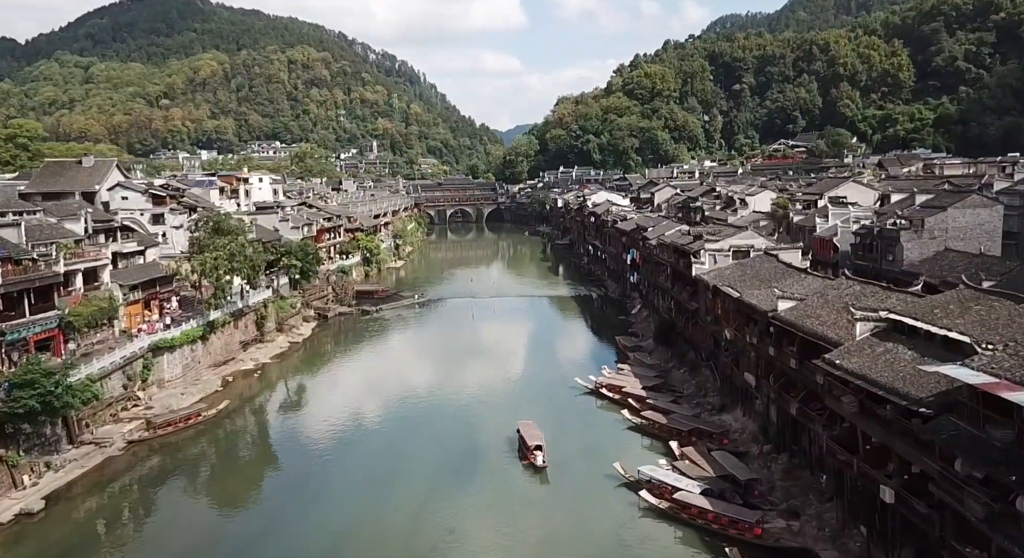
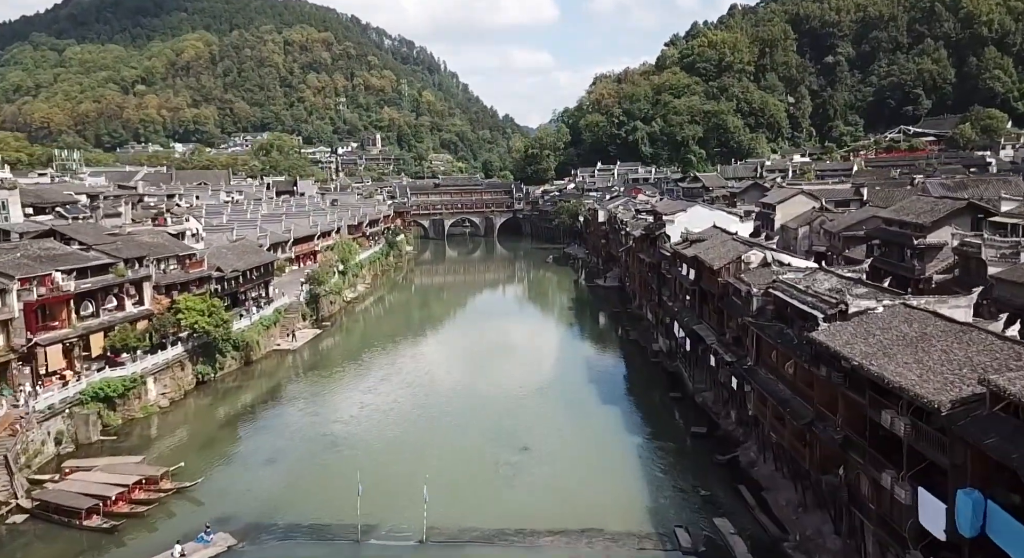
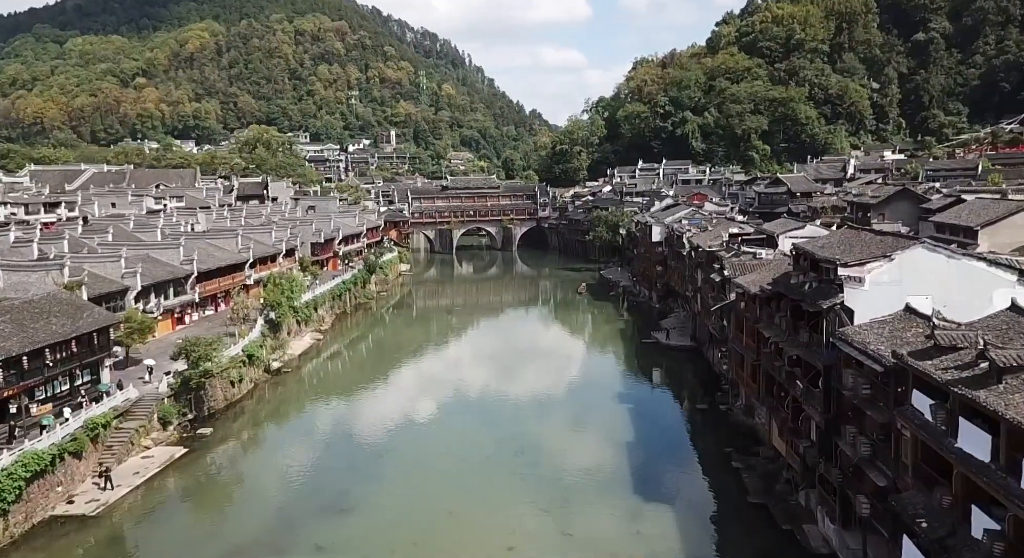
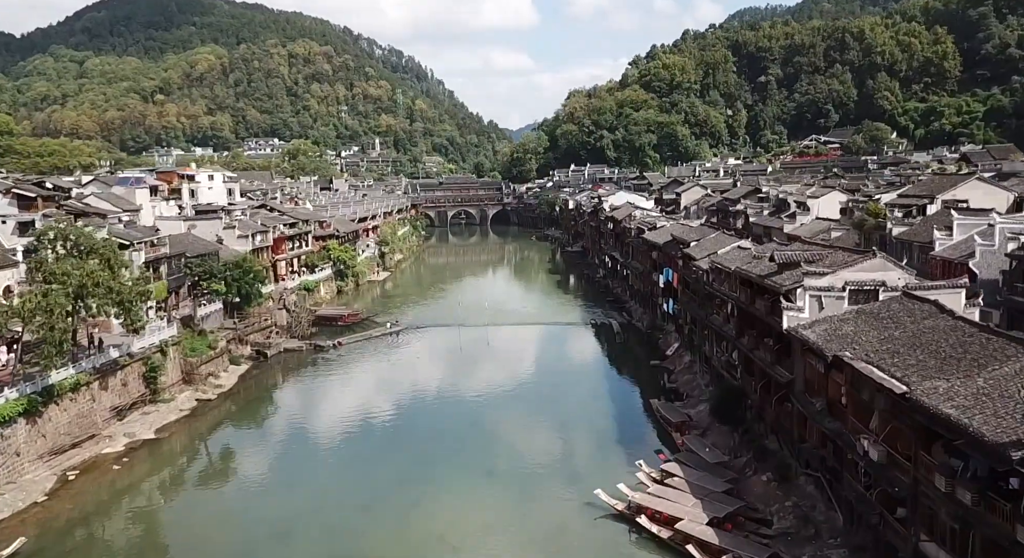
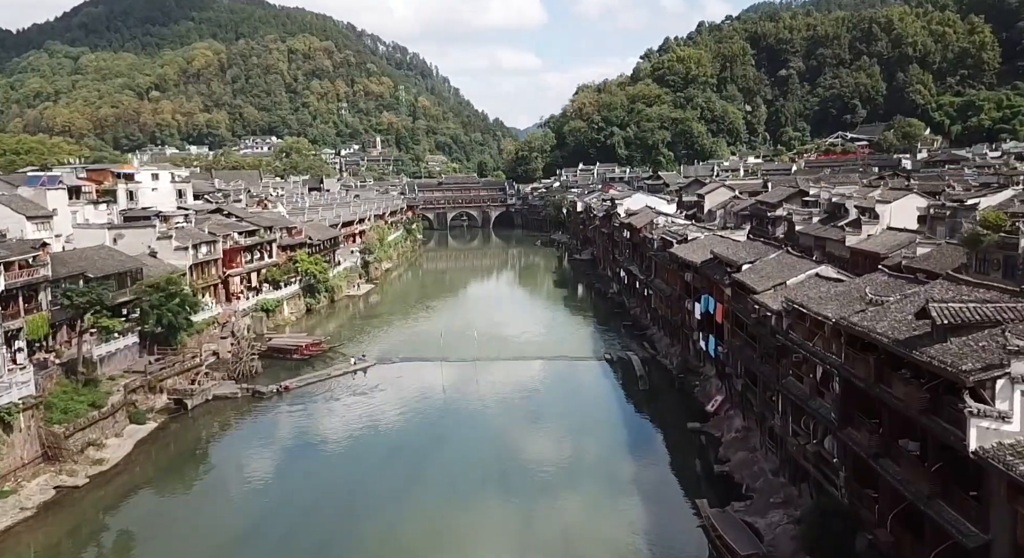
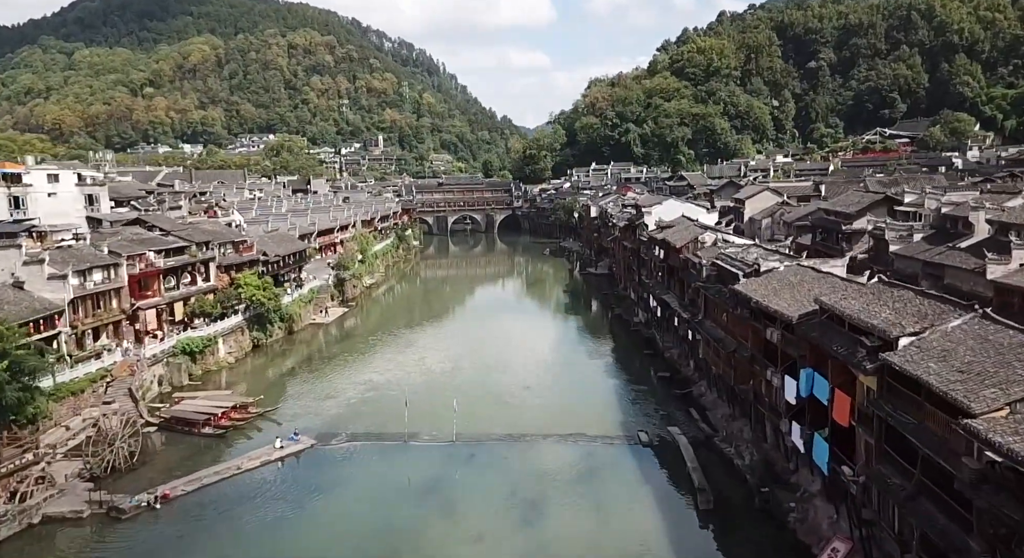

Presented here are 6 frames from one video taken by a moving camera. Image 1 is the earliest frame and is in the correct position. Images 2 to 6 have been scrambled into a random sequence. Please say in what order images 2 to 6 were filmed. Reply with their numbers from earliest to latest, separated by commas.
4, 5, 6, 2, 3
